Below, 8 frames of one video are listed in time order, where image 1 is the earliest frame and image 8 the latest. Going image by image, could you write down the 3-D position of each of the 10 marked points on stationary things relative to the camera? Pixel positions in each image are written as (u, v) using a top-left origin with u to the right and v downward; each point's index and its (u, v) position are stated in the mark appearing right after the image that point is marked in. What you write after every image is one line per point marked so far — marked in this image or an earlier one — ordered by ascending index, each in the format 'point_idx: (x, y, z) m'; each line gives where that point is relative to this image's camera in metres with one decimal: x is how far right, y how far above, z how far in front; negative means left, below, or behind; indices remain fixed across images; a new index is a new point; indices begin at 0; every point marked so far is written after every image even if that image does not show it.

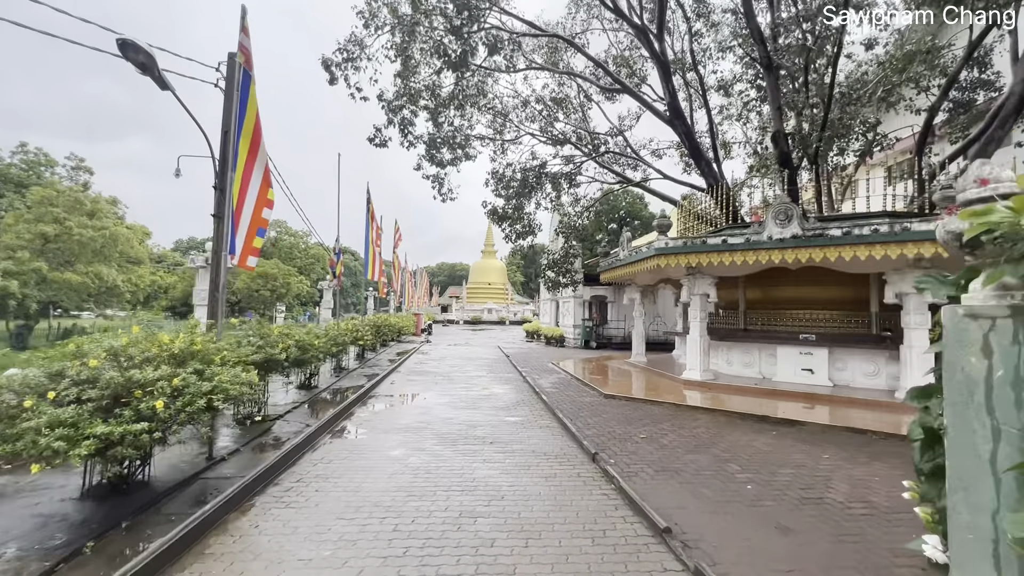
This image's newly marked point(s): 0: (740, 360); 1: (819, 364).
0: (+5.1, -1.6, +10.4) m
1: (+6.2, -1.5, +9.4) m
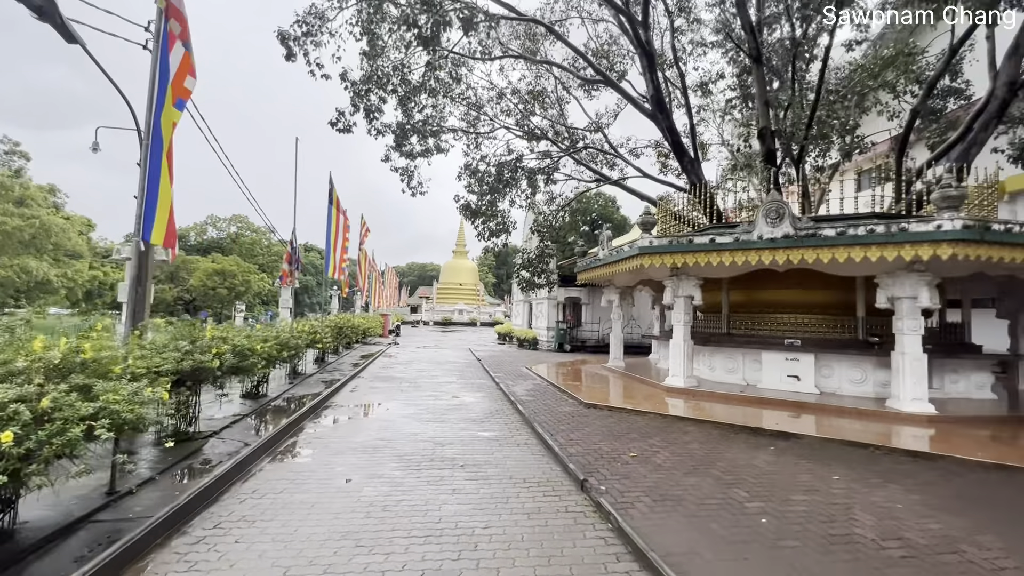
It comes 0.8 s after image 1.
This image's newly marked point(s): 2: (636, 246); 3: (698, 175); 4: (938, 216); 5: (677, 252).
0: (+4.5, -1.7, +10.0) m
1: (+5.6, -1.6, +9.0) m
2: (+2.5, +0.9, +9.3) m
3: (+4.6, +2.8, +11.5) m
4: (+6.1, +1.0, +6.7) m
5: (+3.1, +0.7, +8.6) m
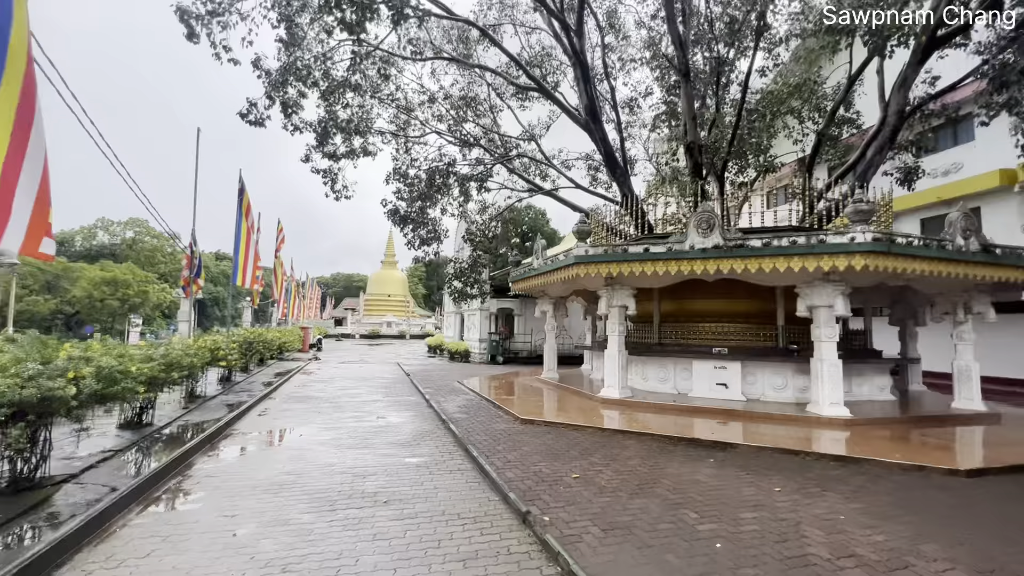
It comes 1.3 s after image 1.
0: (+3.1, -1.9, +10.1) m
1: (+4.3, -1.8, +9.2) m
2: (+1.2, +0.7, +9.2) m
3: (+3.0, +2.5, +11.7) m
4: (+5.2, +0.9, +7.1) m
5: (+1.9, +0.5, +8.6) m
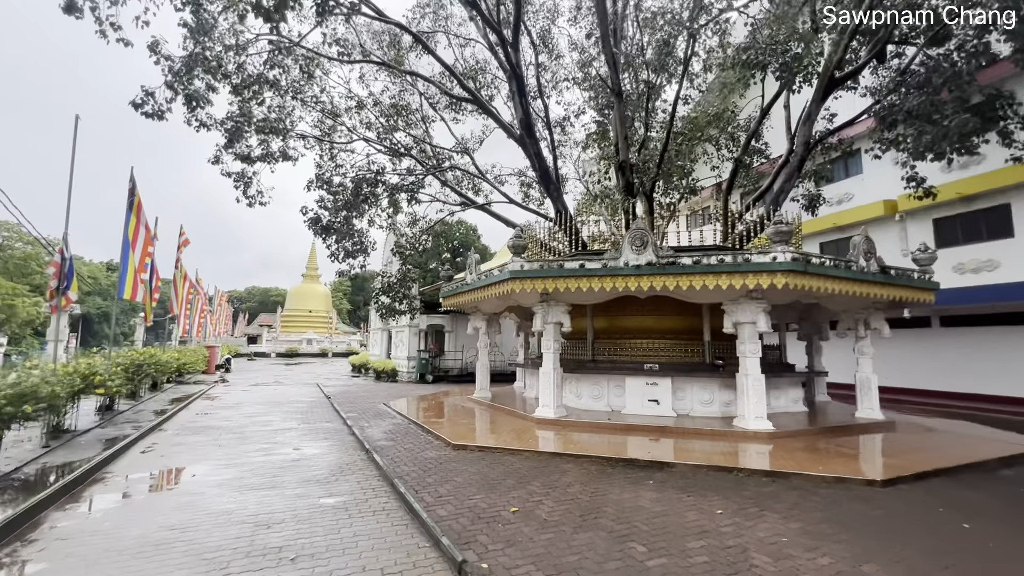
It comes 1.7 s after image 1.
0: (+1.6, -2.3, +10.0) m
1: (+3.0, -2.1, +9.3) m
2: (-0.1, +0.3, +8.9) m
3: (+1.3, +2.1, +11.7) m
4: (+4.2, +0.6, +7.5) m
5: (+0.7, +0.2, +8.4) m
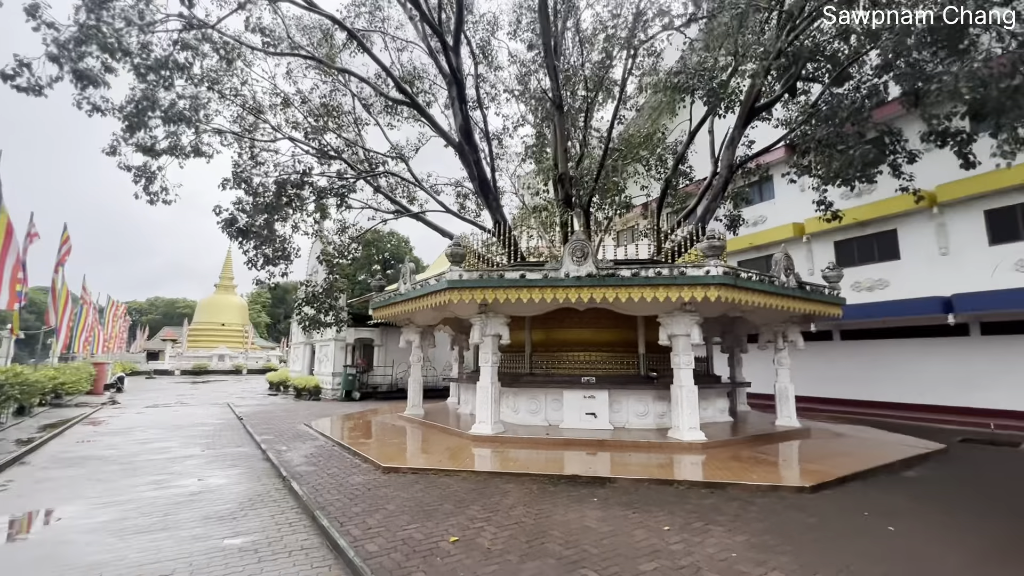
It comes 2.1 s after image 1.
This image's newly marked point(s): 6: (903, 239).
0: (+0.3, -2.5, +9.7) m
1: (+1.8, -2.4, +9.3) m
2: (-1.2, +0.2, +8.5) m
3: (-0.2, +1.8, +11.6) m
4: (+3.2, +0.4, +7.7) m
5: (-0.4, 0.0, +8.1) m
6: (+11.2, +1.4, +13.4) m
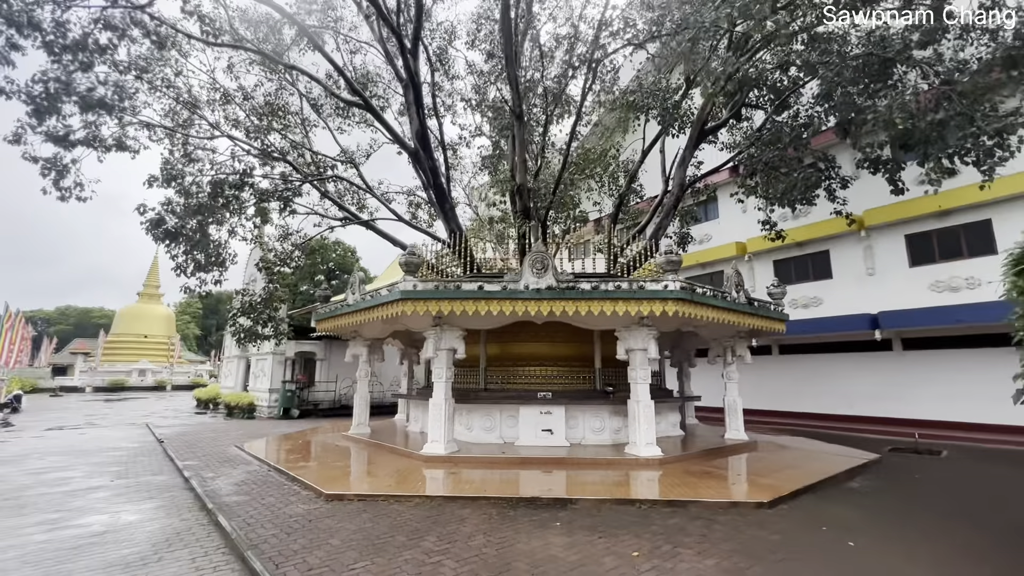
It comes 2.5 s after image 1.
0: (-0.6, -2.8, +9.4) m
1: (+0.9, -2.7, +9.1) m
2: (-2.0, 0.0, +8.0) m
3: (-1.3, +1.5, +11.2) m
4: (+2.5, +0.2, +7.7) m
5: (-1.1, -0.2, +7.7) m
6: (+9.9, +0.9, +14.3) m
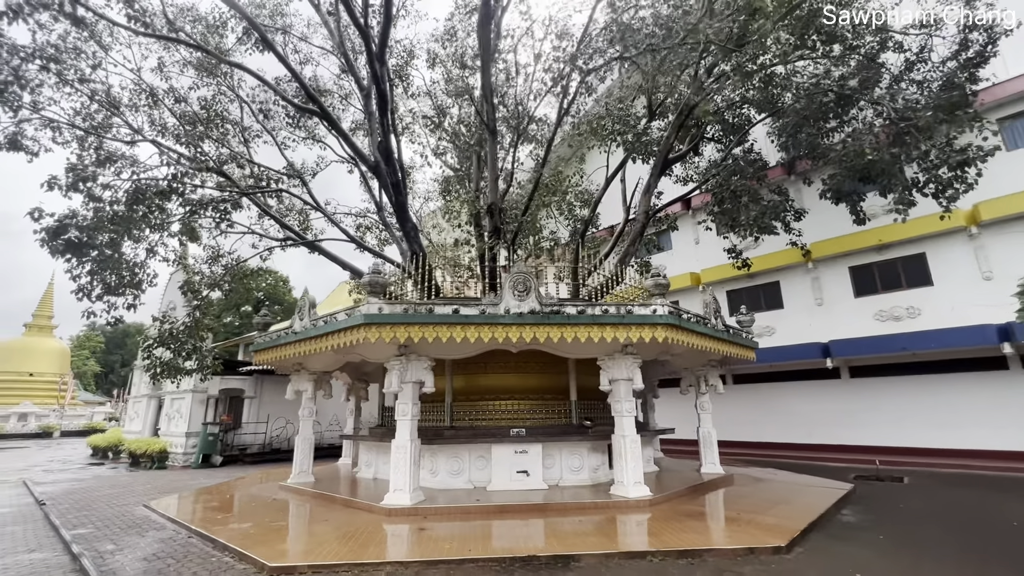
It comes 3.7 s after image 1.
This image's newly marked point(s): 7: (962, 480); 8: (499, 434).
0: (-1.2, -3.2, +8.3) m
1: (+0.4, -3.1, +8.2) m
2: (-2.3, -0.4, +7.0) m
3: (-2.1, +0.9, +10.4) m
4: (+2.2, -0.2, +7.3) m
5: (-1.4, -0.5, +6.8) m
6: (+8.6, 0.0, +14.8) m
7: (+9.2, -3.9, +9.5) m
8: (-0.2, -2.6, +8.4) m
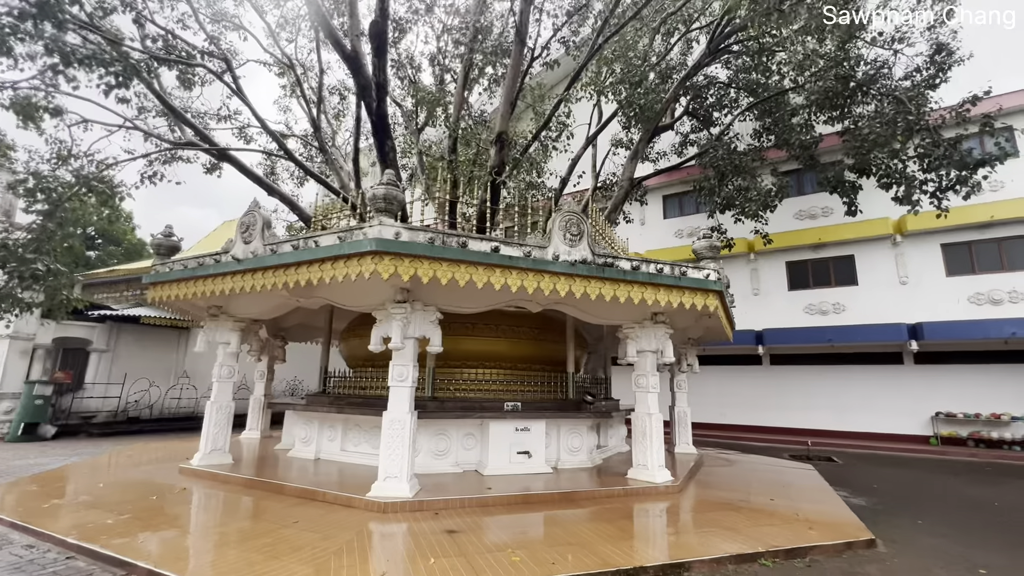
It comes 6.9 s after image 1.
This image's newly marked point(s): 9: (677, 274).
0: (-1.2, -2.3, +6.7) m
1: (+0.3, -2.3, +7.0) m
2: (-1.7, +0.5, +5.0) m
3: (-2.1, +2.0, +8.3) m
4: (+2.6, +0.3, +6.5) m
5: (-0.8, +0.3, +5.1) m
6: (+6.9, +0.3, +15.4) m
7: (+8.4, -3.9, +10.5) m
8: (-0.3, -1.8, +7.0) m
9: (+2.1, +0.2, +6.3) m
